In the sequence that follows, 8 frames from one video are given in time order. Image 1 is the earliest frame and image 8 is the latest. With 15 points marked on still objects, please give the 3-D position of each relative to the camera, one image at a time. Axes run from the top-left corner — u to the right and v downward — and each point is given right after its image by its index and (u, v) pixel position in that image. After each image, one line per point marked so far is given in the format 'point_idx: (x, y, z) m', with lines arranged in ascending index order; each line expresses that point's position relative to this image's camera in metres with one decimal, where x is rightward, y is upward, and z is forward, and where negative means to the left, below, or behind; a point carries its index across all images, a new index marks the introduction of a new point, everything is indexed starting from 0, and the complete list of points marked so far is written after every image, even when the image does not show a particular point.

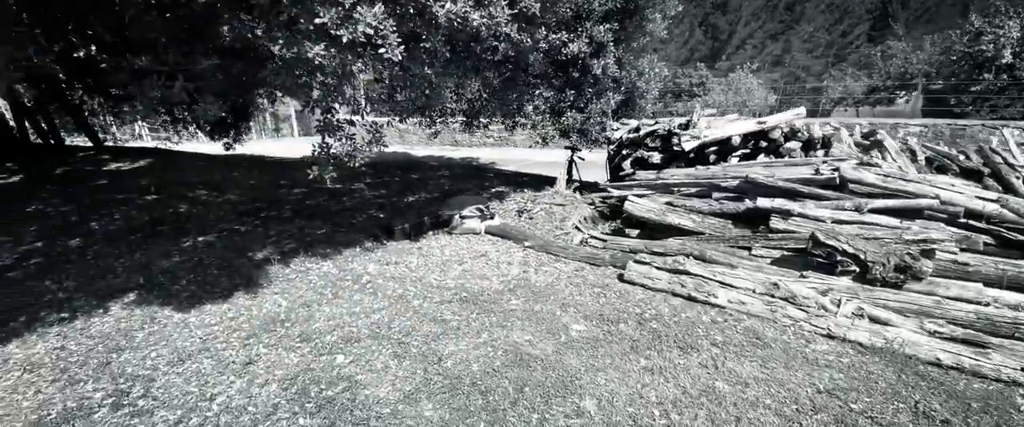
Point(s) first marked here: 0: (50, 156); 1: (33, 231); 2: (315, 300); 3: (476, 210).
0: (-8.0, +1.0, +8.2) m
1: (-4.9, -0.2, +4.8) m
2: (-1.4, -0.6, +3.4) m
3: (-0.4, 0.0, +5.0) m
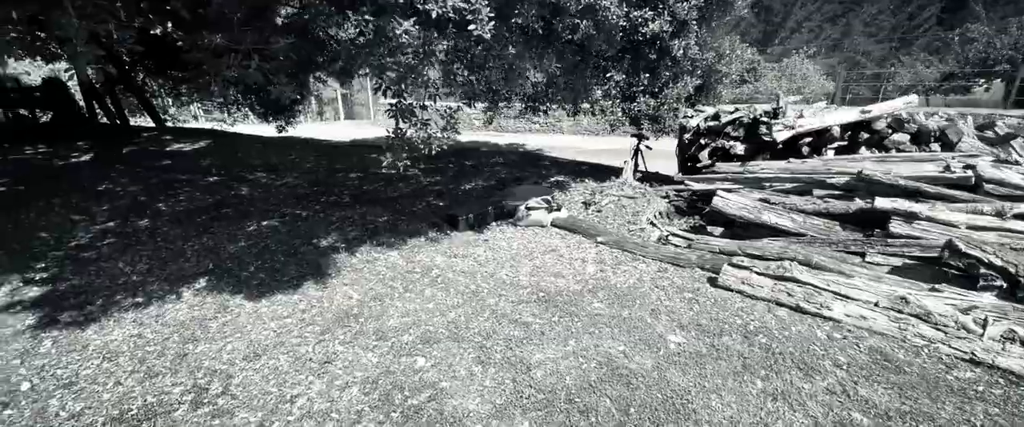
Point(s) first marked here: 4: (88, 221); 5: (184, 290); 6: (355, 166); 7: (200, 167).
0: (-7.1, +1.4, +8.5) m
1: (-4.2, 0.0, +4.9) m
2: (-0.9, -0.5, +3.3) m
3: (+0.3, +0.1, +4.7) m
4: (-4.1, -0.1, +4.6) m
5: (-2.3, -0.5, +3.3) m
6: (-2.4, +0.7, +7.2) m
7: (-4.4, +0.7, +6.6) m
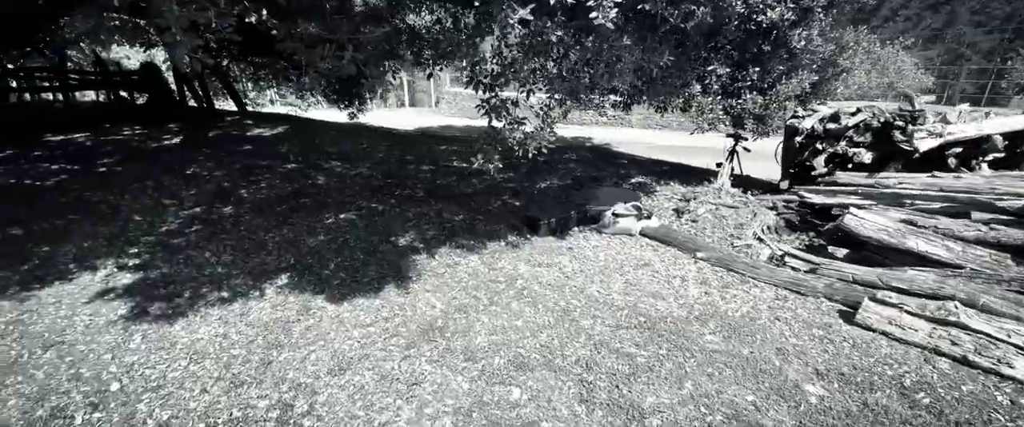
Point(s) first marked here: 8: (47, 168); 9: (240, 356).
0: (-5.7, +1.8, +8.8) m
1: (-3.4, +0.2, +5.0) m
2: (-0.3, -0.6, +3.0) m
3: (+1.1, +0.1, +4.3) m
4: (-3.3, +0.1, +4.7) m
5: (-1.7, -0.5, +3.2) m
6: (-1.3, +0.8, +7.0) m
7: (-3.3, +0.9, +6.7) m
8: (-5.5, +0.5, +5.5) m
9: (-1.4, -0.8, +2.5) m
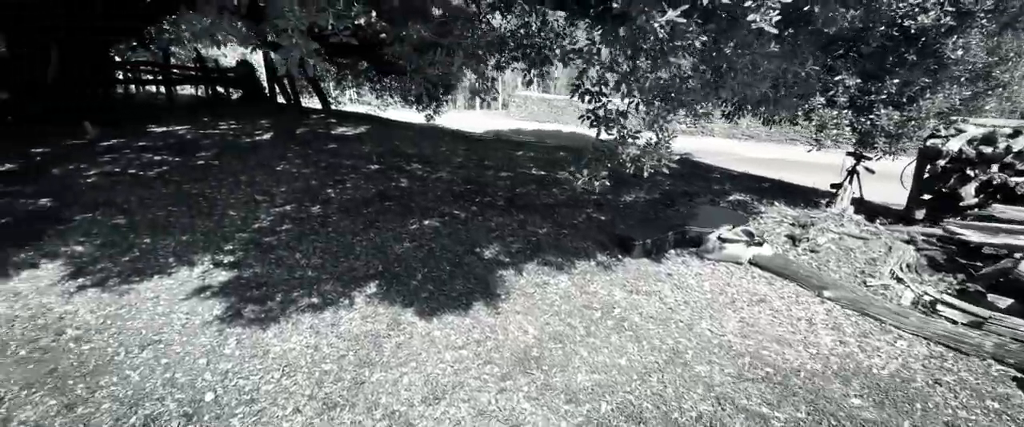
0: (-4.3, +1.9, +9.2) m
1: (-2.5, +0.2, +5.1) m
2: (+0.3, -0.7, +2.8) m
3: (+1.9, -0.1, +3.9) m
4: (-2.5, +0.1, +4.8) m
5: (-1.0, -0.5, +3.1) m
6: (-0.1, +0.7, +6.9) m
7: (-2.2, +0.9, +6.8) m
8: (-4.5, +0.7, +5.9) m
9: (-0.9, -0.8, +2.4) m
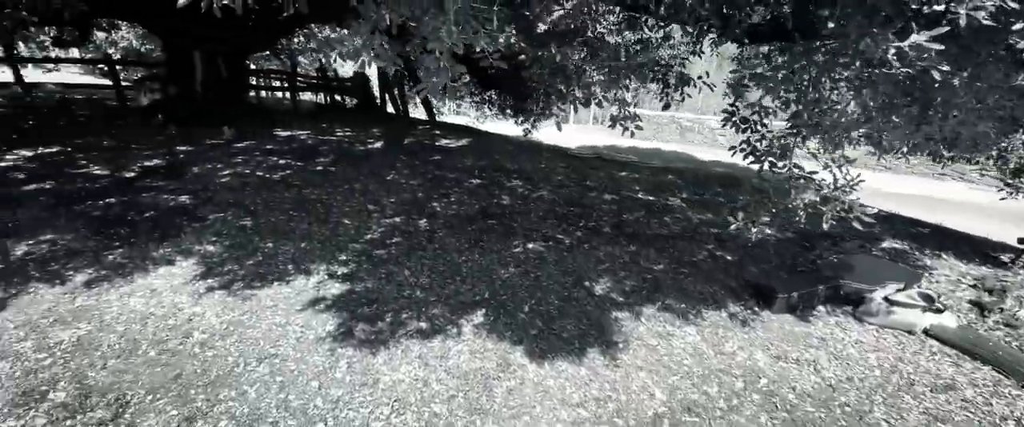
0: (-2.3, +1.8, +9.5) m
1: (-1.3, +0.1, +5.2) m
2: (+0.9, -0.9, +2.4) m
3: (+2.7, -0.5, +3.2) m
4: (-1.4, 0.0, +4.8) m
5: (-0.3, -0.7, +3.0) m
6: (+1.3, +0.4, +6.5) m
7: (-0.7, +0.7, +6.8) m
8: (-3.1, +0.7, +6.3) m
9: (-0.3, -1.0, +2.2) m
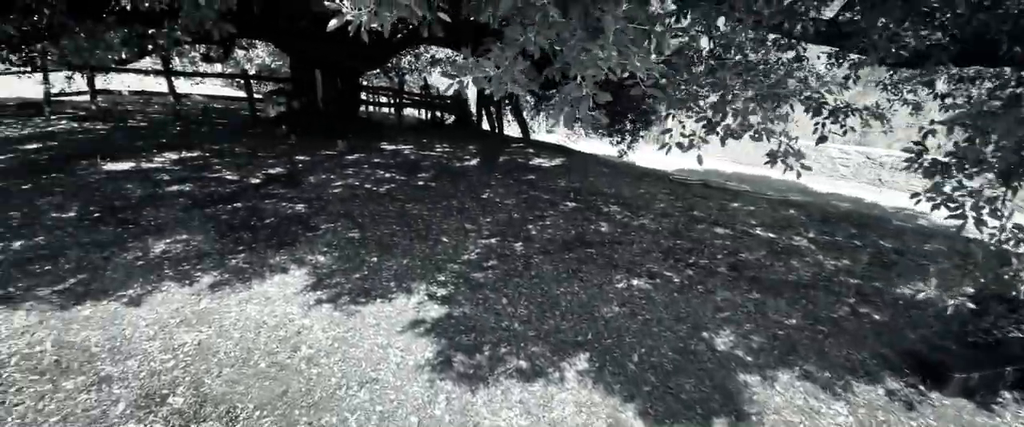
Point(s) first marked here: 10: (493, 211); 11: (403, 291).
0: (-0.4, +1.4, +9.6) m
1: (-0.3, -0.1, +5.1) m
2: (+1.4, -1.2, +1.9) m
3: (+3.3, -0.9, +2.5) m
4: (-0.4, -0.2, +4.8) m
5: (+0.3, -0.9, +2.7) m
6: (+2.6, 0.0, +6.0) m
7: (+0.7, +0.4, +6.6) m
8: (-1.8, +0.5, +6.5) m
9: (+0.1, -1.1, +2.0) m
10: (-0.2, 0.0, +5.6) m
11: (-0.8, -0.6, +3.4) m
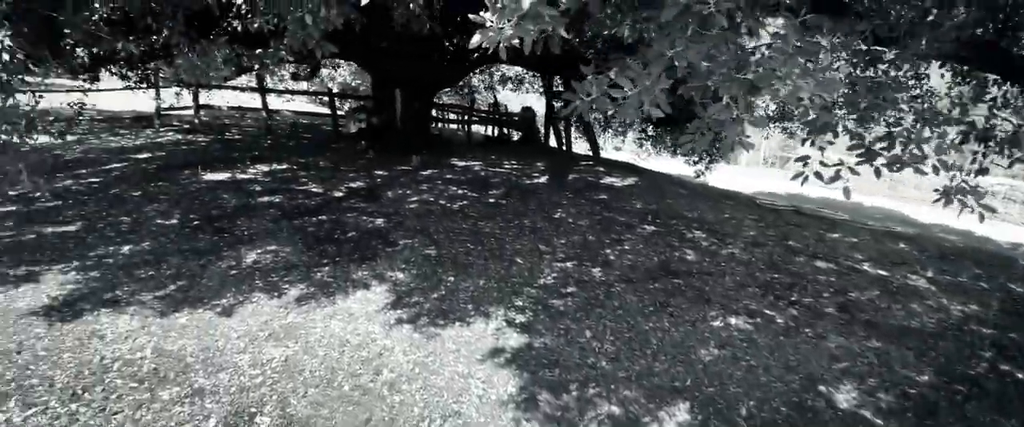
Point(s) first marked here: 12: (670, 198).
0: (+1.1, +1.1, +9.4) m
1: (+0.5, -0.3, +4.9) m
2: (+1.8, -1.4, +1.5) m
3: (+3.7, -1.2, +1.8) m
4: (+0.4, -0.4, +4.6) m
5: (+0.8, -1.1, +2.4) m
6: (+3.5, -0.4, +5.4) m
7: (+1.7, 0.0, +6.3) m
8: (-0.8, +0.3, +6.5) m
9: (+0.5, -1.3, +1.7) m
10: (+0.6, -0.2, +5.4) m
11: (-0.2, -0.7, +3.3) m
12: (+2.4, +0.2, +7.2) m
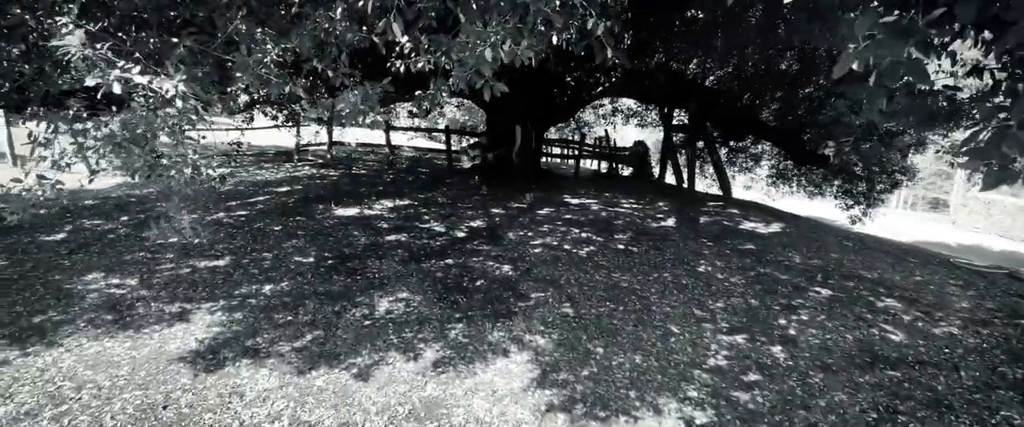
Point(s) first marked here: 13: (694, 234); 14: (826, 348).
0: (+3.3, +0.2, +8.5) m
1: (+1.8, -0.8, +4.1) m
2: (+2.4, -1.7, +0.5) m
3: (+4.3, -1.6, +0.4) m
4: (+1.6, -0.9, +3.9) m
5: (+1.6, -1.4, +1.6) m
6: (+4.8, -1.0, +4.1) m
7: (+3.2, -0.6, +5.3) m
8: (+0.9, -0.3, +6.0) m
9: (+1.2, -1.5, +1.0) m
10: (+2.0, -0.7, +4.6) m
11: (+0.8, -1.1, +2.7) m
12: (+4.1, -0.5, +6.0) m
13: (+2.5, -0.3, +6.5) m
14: (+2.3, -1.0, +3.6) m
